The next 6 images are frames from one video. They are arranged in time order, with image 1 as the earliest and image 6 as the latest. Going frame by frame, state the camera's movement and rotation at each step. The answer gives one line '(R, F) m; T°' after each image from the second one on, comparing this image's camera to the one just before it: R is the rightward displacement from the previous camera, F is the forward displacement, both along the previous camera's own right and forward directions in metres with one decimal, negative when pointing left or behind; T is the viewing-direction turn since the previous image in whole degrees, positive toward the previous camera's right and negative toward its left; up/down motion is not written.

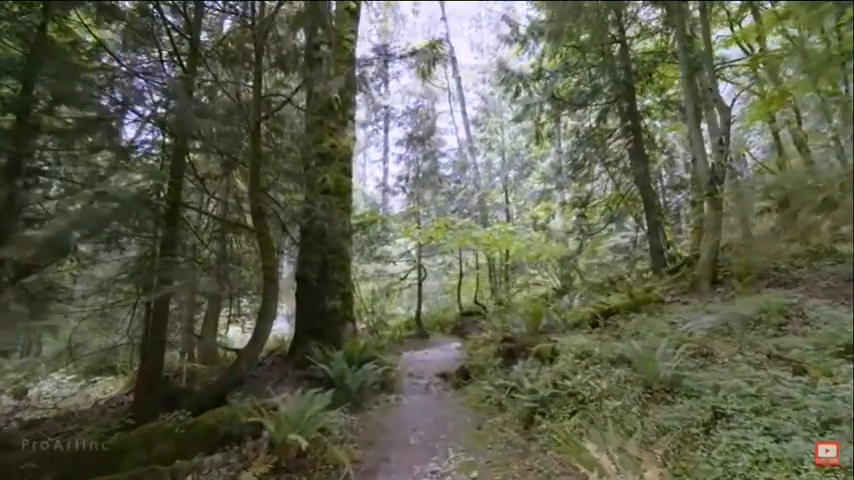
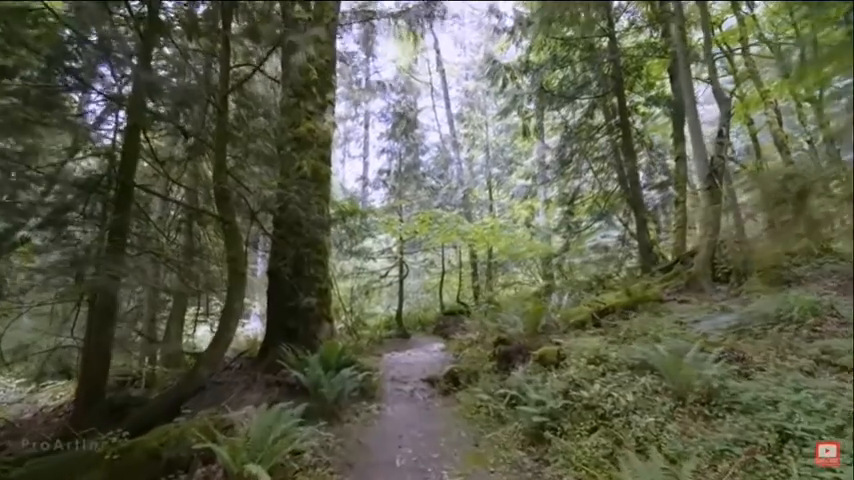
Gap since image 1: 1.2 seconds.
(-0.1, +0.4) m; +2°
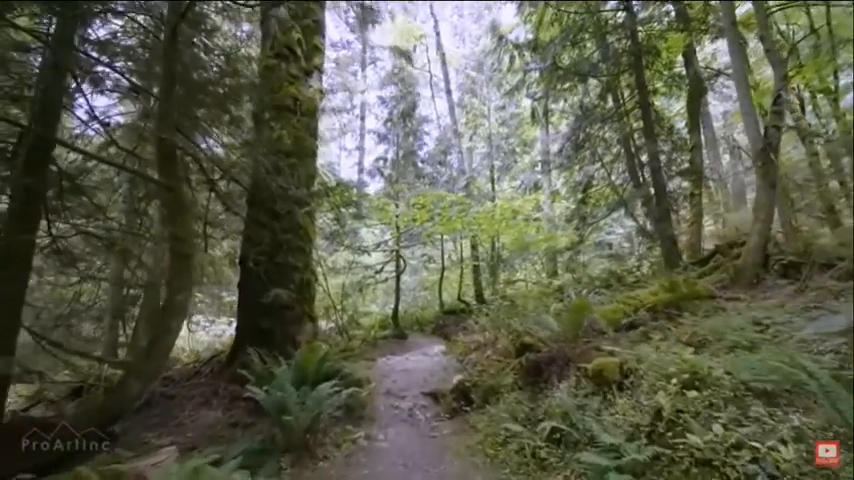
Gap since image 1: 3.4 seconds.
(-0.1, +0.9) m; 0°
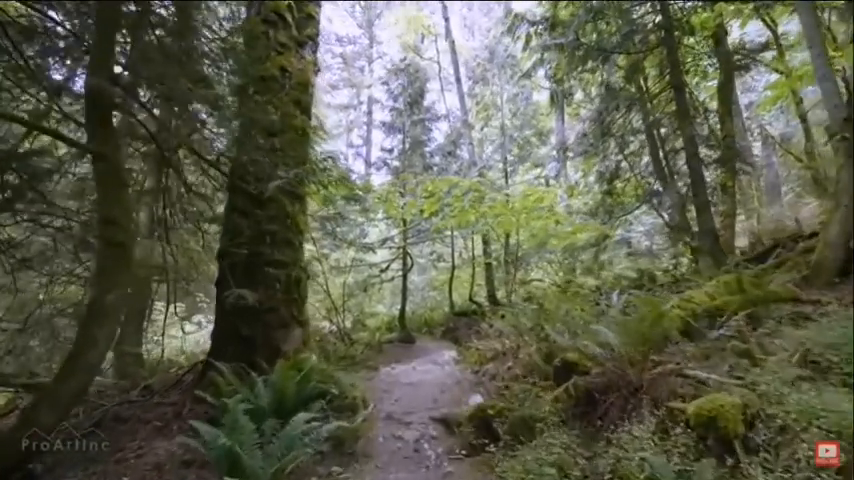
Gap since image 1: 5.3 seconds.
(0.0, +0.8) m; -1°
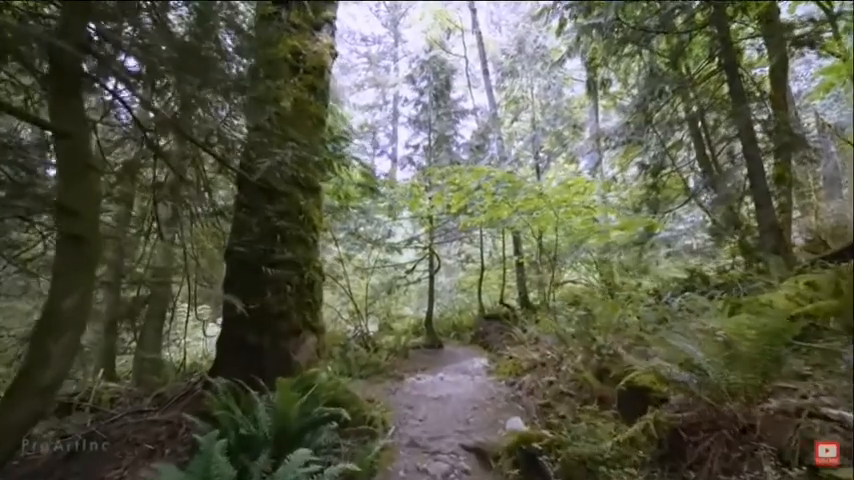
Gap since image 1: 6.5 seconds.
(0.0, +0.5) m; -3°
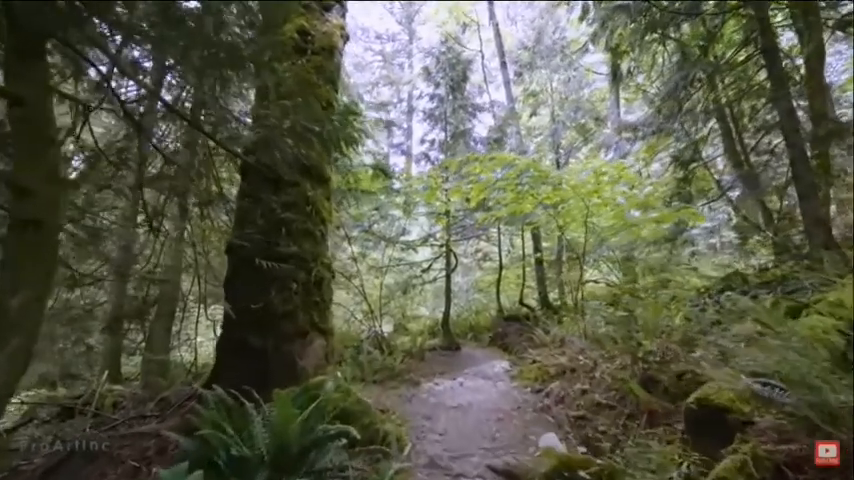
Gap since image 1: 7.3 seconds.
(0.0, +0.3) m; -2°
